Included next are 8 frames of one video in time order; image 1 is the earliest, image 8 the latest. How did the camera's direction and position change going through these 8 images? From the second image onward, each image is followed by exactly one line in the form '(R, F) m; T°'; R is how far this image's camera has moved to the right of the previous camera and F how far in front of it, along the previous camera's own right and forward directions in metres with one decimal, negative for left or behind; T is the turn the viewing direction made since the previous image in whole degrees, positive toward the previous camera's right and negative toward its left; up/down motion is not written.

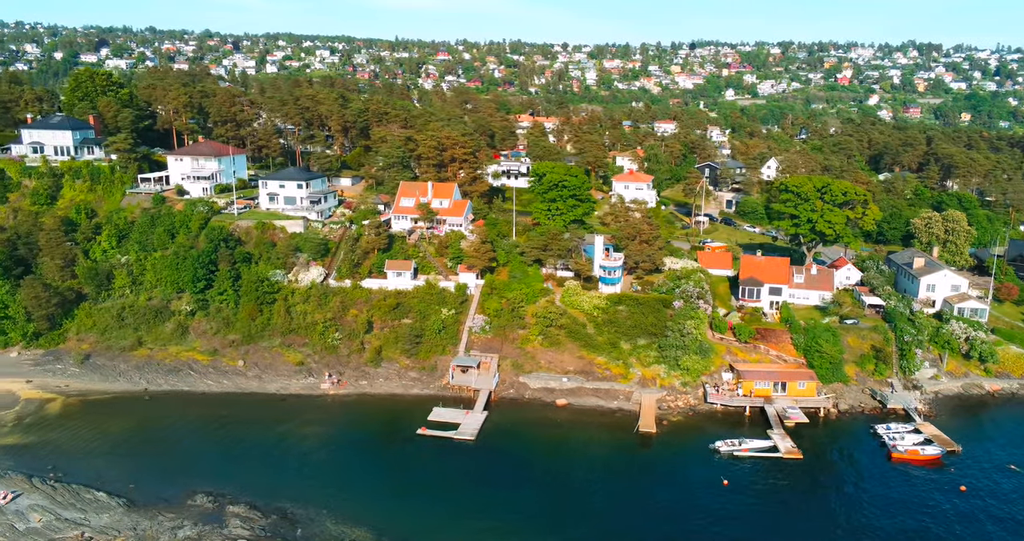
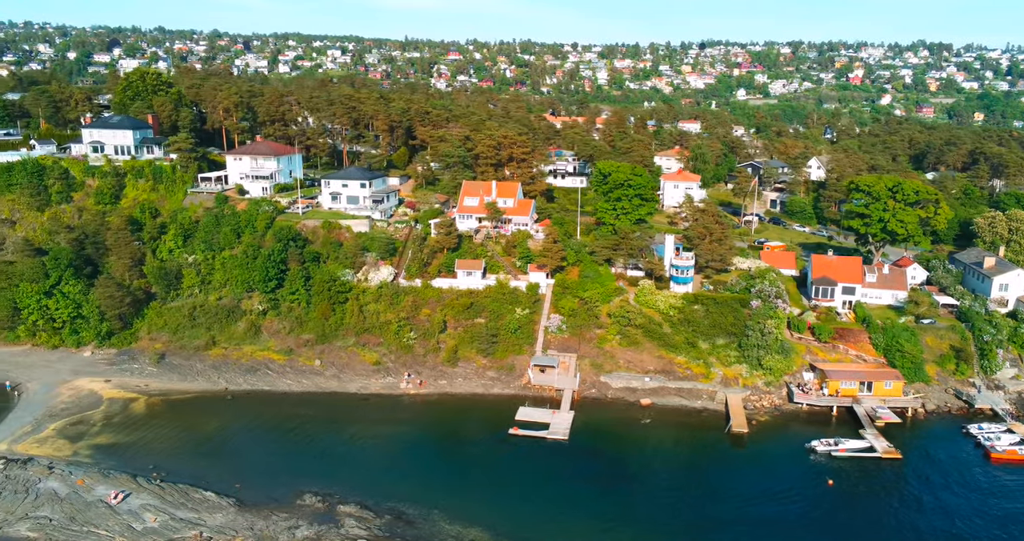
(-3.2, +0.1) m; 0°
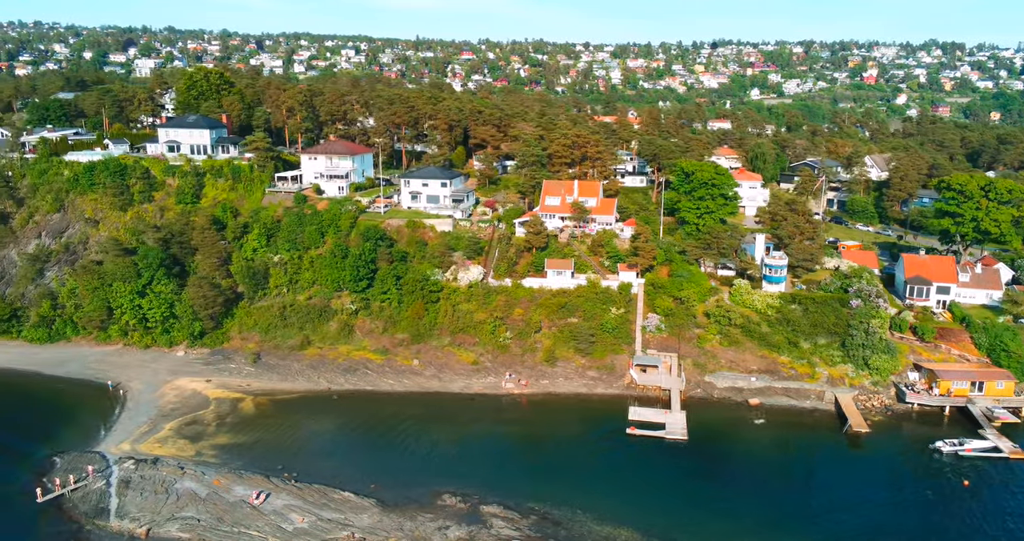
(-4.1, +0.1) m; 0°
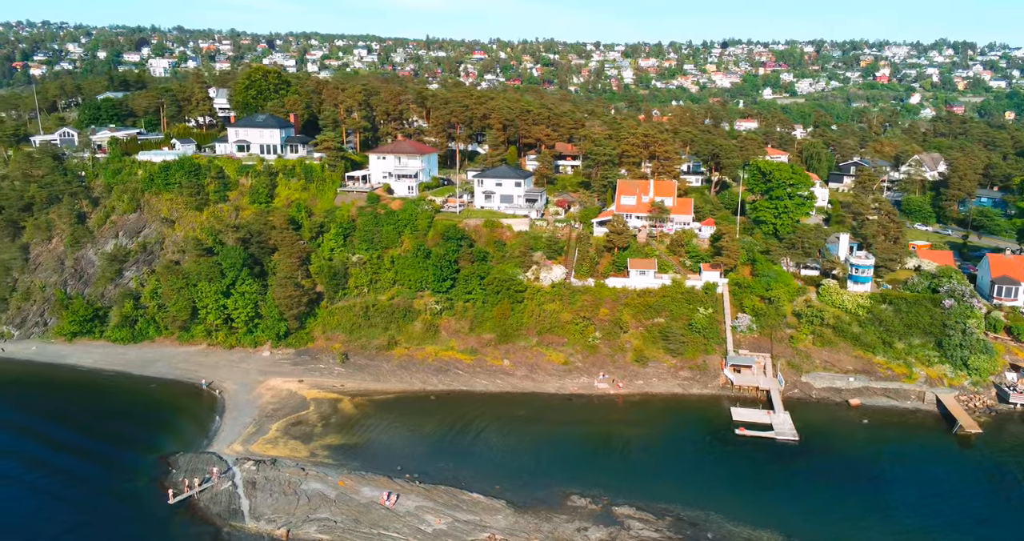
(-3.8, +0.1) m; 0°
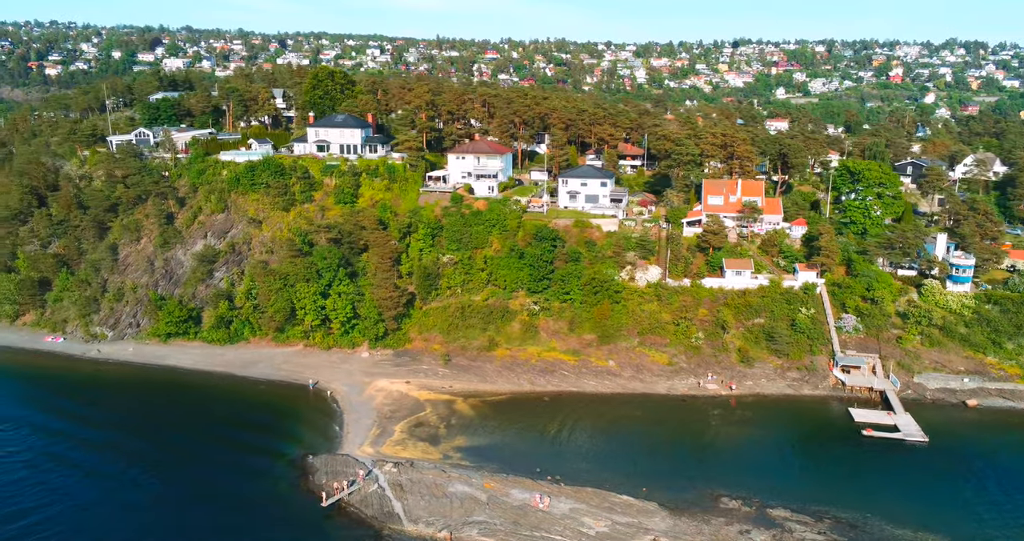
(-4.4, +0.2) m; 0°
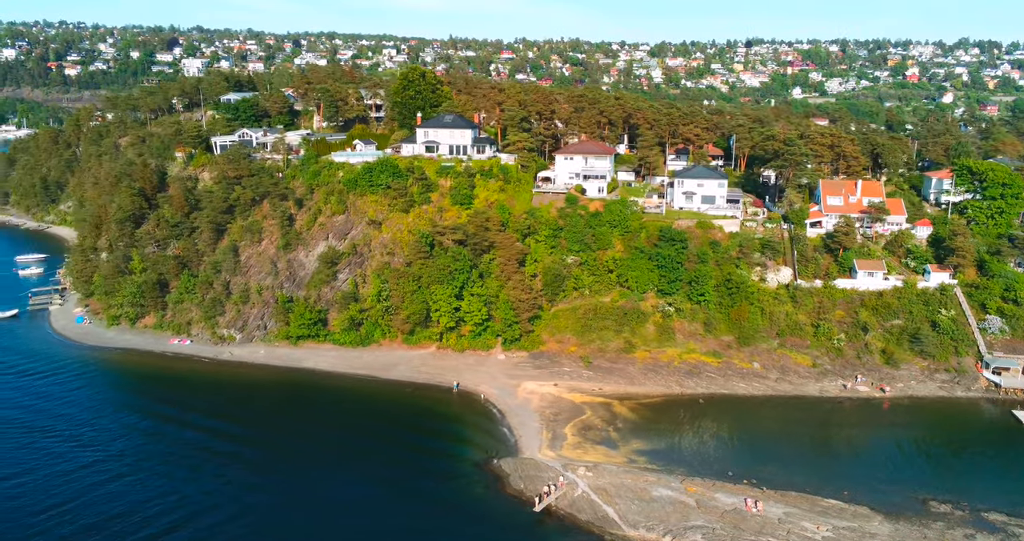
(-6.1, +0.2) m; 0°
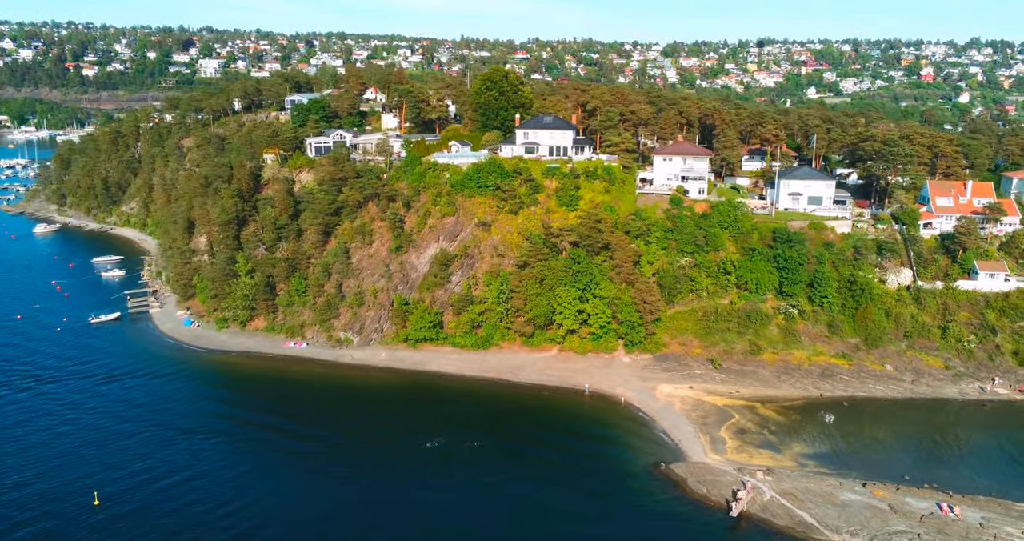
(-5.5, +0.2) m; 0°
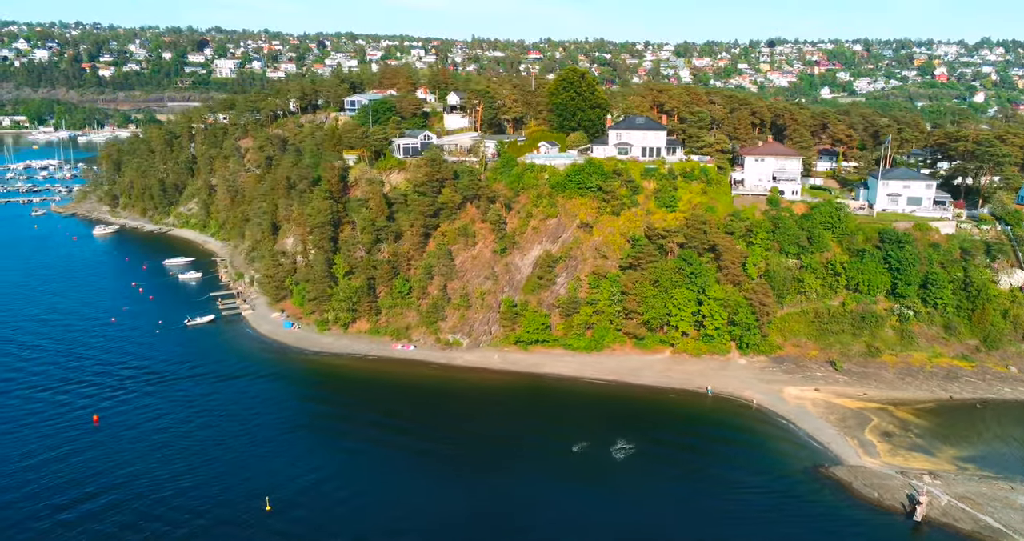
(-5.1, +0.3) m; 0°
